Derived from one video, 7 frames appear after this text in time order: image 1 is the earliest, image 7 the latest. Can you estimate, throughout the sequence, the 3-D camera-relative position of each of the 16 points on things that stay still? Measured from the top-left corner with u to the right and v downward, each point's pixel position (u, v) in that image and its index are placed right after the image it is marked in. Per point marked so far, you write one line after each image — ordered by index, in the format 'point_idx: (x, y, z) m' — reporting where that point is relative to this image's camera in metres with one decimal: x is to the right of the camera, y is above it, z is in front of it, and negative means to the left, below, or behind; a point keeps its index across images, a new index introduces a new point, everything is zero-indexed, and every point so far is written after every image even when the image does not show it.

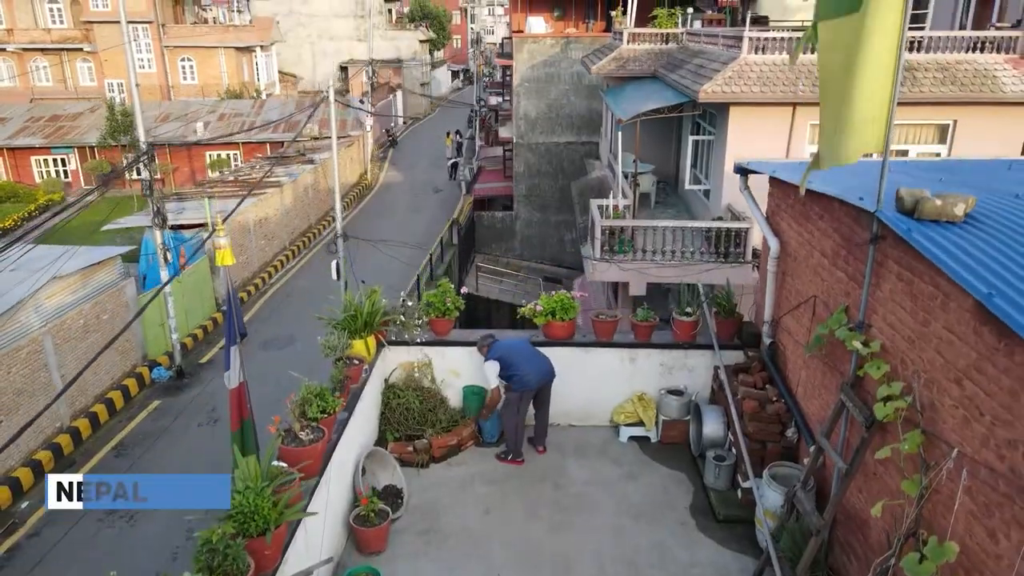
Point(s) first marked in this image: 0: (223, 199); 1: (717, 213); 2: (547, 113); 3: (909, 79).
0: (-14.3, +4.4, +18.7) m
1: (+5.9, +2.1, +10.8) m
2: (+1.8, +9.1, +19.7) m
3: (+10.1, +5.3, +9.6) m
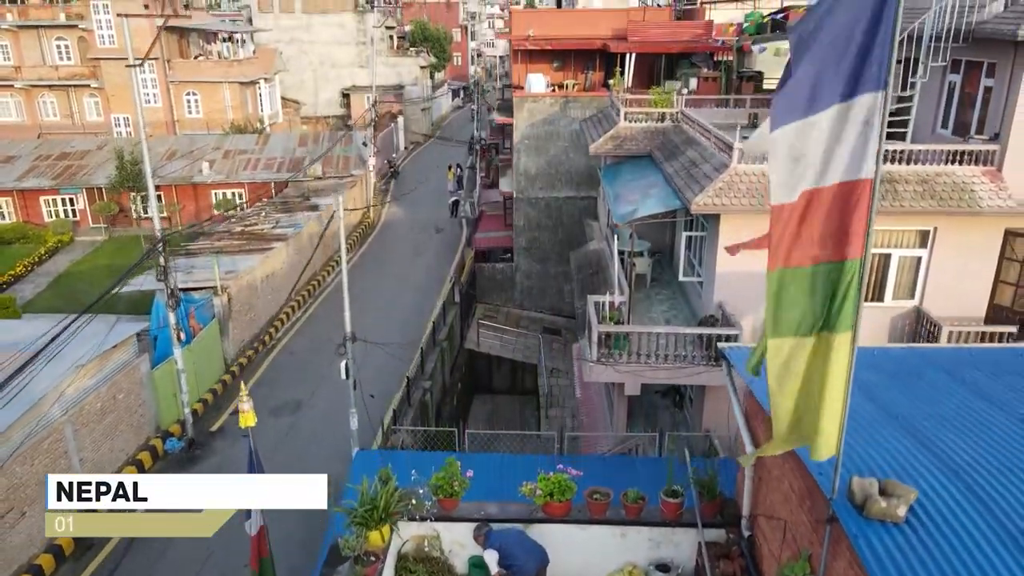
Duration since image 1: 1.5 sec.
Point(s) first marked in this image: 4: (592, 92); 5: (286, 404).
0: (-14.3, +1.6, +19.2) m
1: (+5.9, -0.6, +11.2) m
2: (+1.9, +6.4, +20.1) m
3: (+10.1, +2.6, +10.1) m
4: (+4.1, +10.1, +19.3) m
5: (-9.5, -4.9, +15.9) m
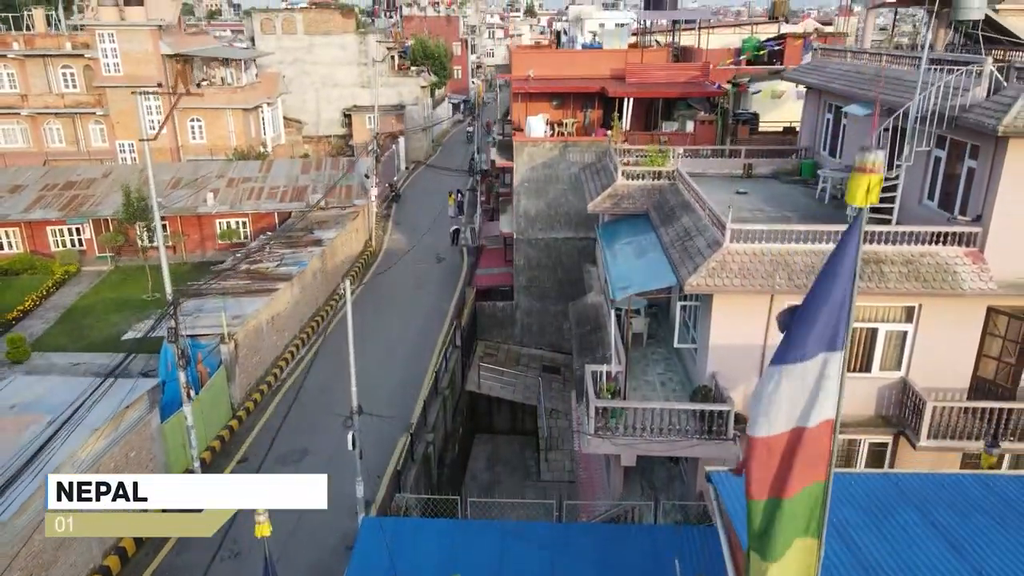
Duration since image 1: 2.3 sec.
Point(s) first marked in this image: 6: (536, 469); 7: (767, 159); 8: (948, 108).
0: (-14.3, -0.5, +19.6) m
1: (+5.9, -2.8, +11.6) m
2: (+1.9, +4.2, +20.5) m
3: (+10.1, +0.4, +10.5) m
4: (+4.1, +7.9, +19.7) m
5: (-9.5, -7.0, +16.3) m
6: (+1.1, -8.7, +18.1) m
7: (+12.0, +6.2, +17.9) m
8: (+12.7, +5.3, +11.0) m
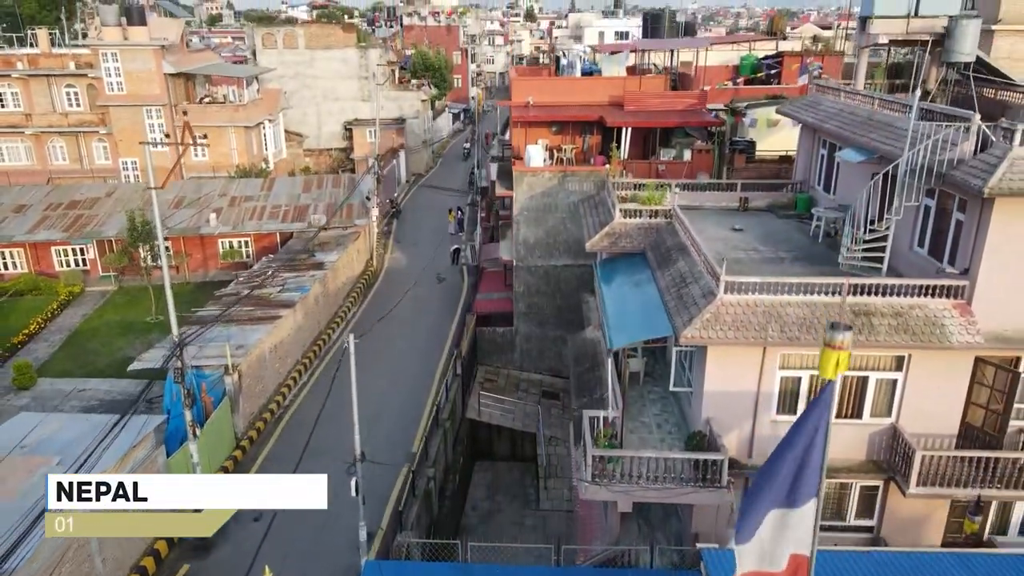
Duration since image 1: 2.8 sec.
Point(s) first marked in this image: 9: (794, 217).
0: (-14.3, -2.0, +19.9) m
1: (+5.9, -4.3, +11.9) m
2: (+1.9, +2.7, +20.8) m
3: (+10.1, -1.1, +10.8) m
4: (+4.1, +6.4, +20.0) m
5: (-9.5, -8.5, +16.6) m
6: (+1.1, -10.2, +18.4) m
7: (+12.0, +4.7, +18.1) m
8: (+12.7, +3.8, +11.2) m
9: (+12.7, +3.2, +17.0) m
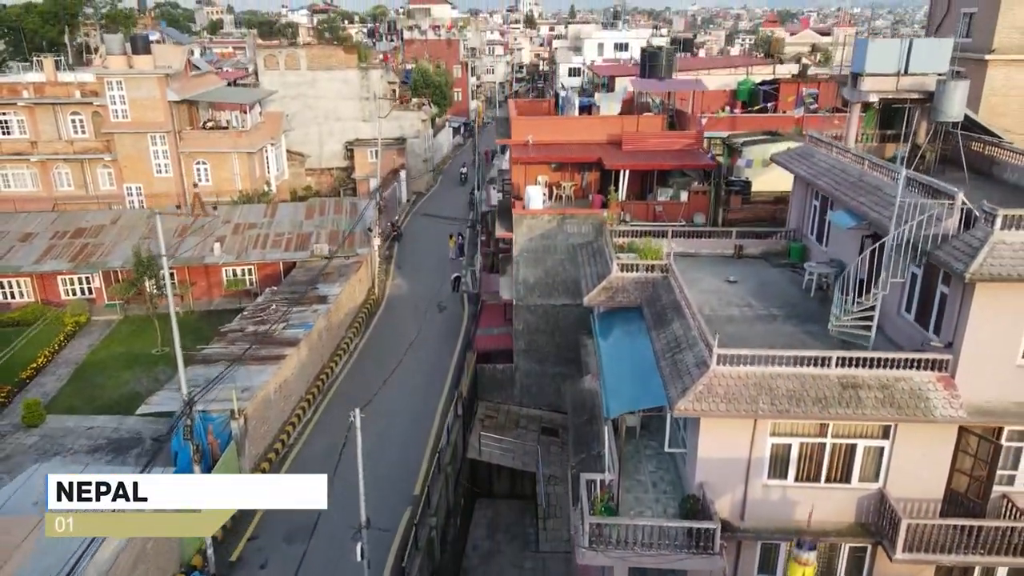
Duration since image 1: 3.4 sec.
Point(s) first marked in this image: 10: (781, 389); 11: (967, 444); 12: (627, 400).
0: (-14.3, -4.2, +20.3) m
1: (+5.8, -6.5, +12.3) m
2: (+1.8, +0.5, +21.2) m
3: (+10.1, -3.3, +11.1) m
4: (+4.1, +4.3, +20.4) m
5: (-9.6, -10.7, +17.0) m
6: (+1.1, -12.4, +18.8) m
7: (+12.0, +2.5, +18.5) m
8: (+12.7, +1.6, +11.6) m
9: (+12.7, +1.0, +17.4) m
10: (+8.0, -3.0, +11.3) m
11: (+13.9, -4.8, +11.5) m
12: (+3.9, -3.7, +13.1) m
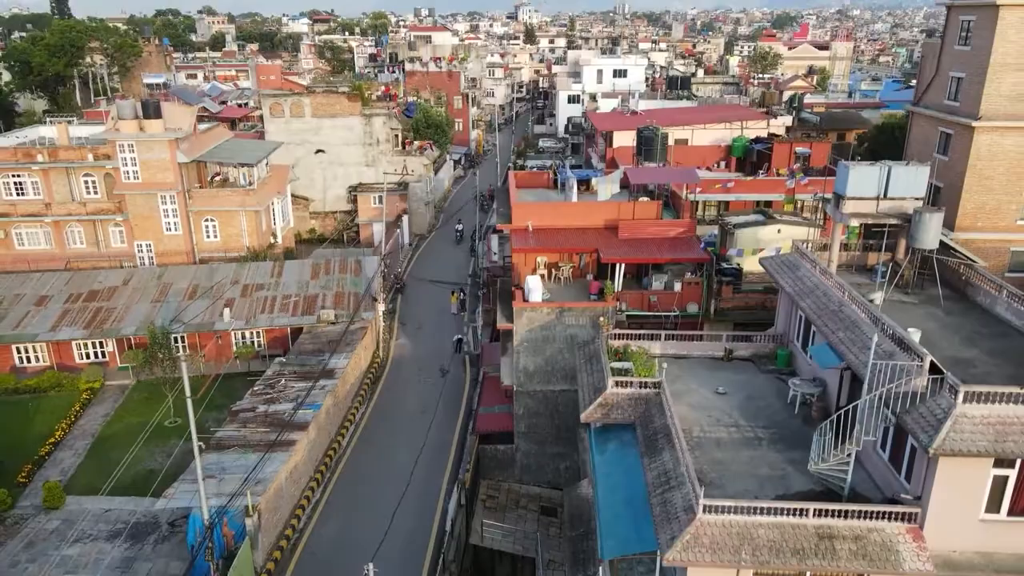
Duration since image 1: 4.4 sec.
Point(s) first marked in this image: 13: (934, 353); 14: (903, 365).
0: (-14.3, -9.3, +21.2) m
1: (+5.9, -11.6, +13.2) m
2: (+1.9, -4.6, +22.1) m
3: (+10.1, -8.4, +12.1) m
4: (+4.1, -0.9, +21.3) m
5: (-9.5, -15.9, +17.9) m
6: (+1.1, -17.5, +19.7) m
7: (+12.0, -2.6, +19.4) m
8: (+12.7, -3.5, +12.5) m
9: (+12.7, -4.1, +18.3) m
10: (+8.1, -8.1, +12.2) m
11: (+13.9, -9.9, +12.4) m
12: (+4.0, -8.8, +14.0) m
13: (+15.9, -2.5, +14.2) m
14: (+13.0, -2.6, +12.6) m
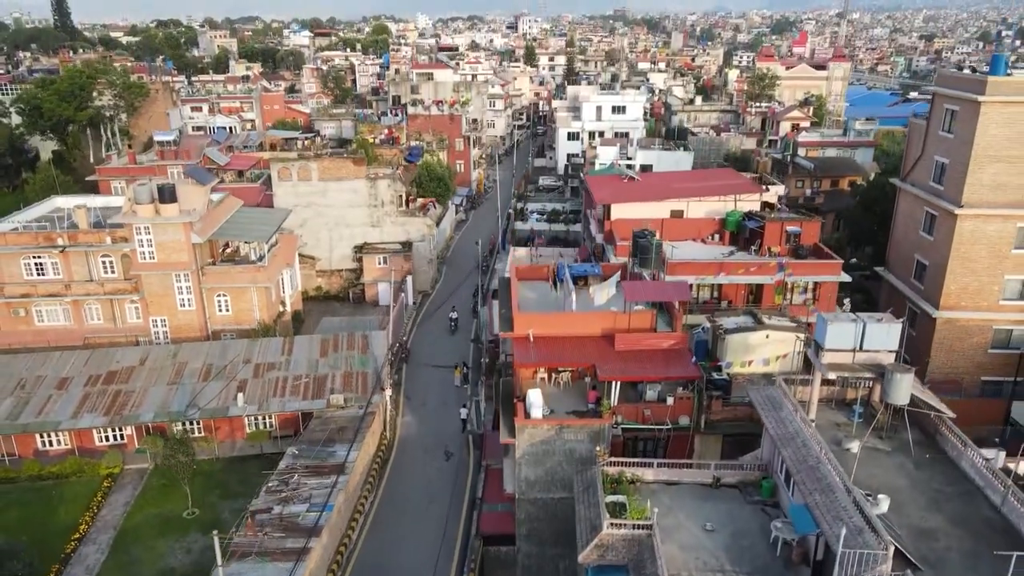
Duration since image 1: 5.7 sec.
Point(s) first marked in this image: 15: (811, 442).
0: (-14.1, -16.5, +22.5) m
1: (+6.0, -18.7, +14.5) m
2: (+2.0, -11.7, +23.4) m
3: (+10.2, -15.5, +13.3) m
4: (+4.2, -8.0, +22.6) m
5: (-9.4, -23.0, +19.2) m
6: (+1.3, -24.6, +20.9) m
7: (+12.1, -9.7, +20.7) m
8: (+12.8, -10.6, +13.8) m
9: (+12.8, -11.2, +19.6) m
10: (+8.2, -15.2, +13.5) m
11: (+14.0, -16.9, +13.7) m
12: (+4.1, -15.9, +15.3) m
13: (+16.0, -9.6, +15.5) m
14: (+13.2, -9.7, +13.9) m
15: (+14.0, -7.2, +17.7) m
